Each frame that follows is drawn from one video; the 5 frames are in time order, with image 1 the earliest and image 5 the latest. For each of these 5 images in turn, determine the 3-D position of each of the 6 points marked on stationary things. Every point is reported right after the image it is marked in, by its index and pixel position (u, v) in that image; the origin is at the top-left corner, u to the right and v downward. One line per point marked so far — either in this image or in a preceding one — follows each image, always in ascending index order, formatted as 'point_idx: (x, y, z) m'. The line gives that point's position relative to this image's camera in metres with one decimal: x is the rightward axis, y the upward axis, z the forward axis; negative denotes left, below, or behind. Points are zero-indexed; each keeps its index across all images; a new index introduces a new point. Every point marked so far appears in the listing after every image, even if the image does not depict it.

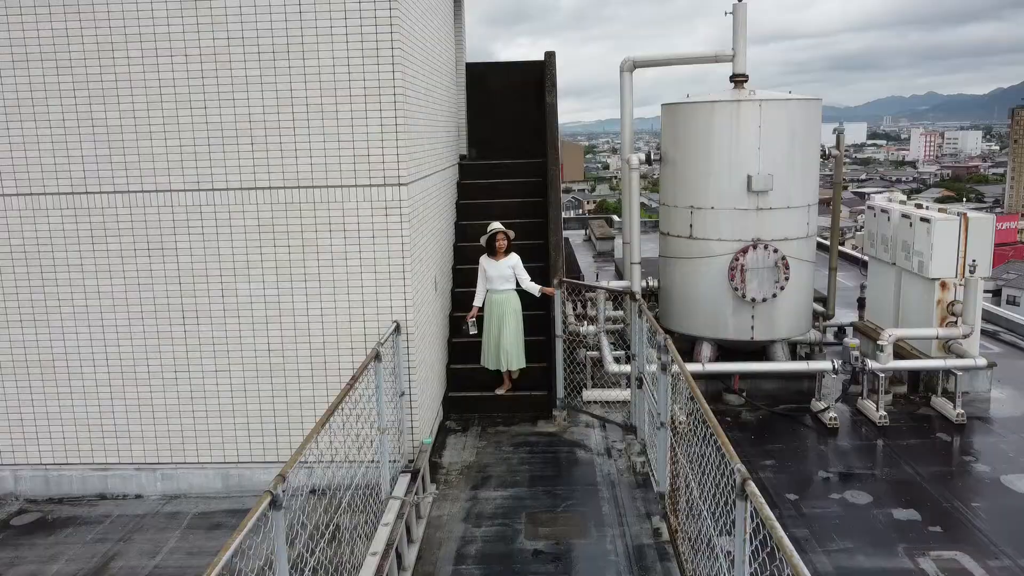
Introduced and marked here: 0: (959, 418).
0: (+2.5, -0.7, +4.6) m
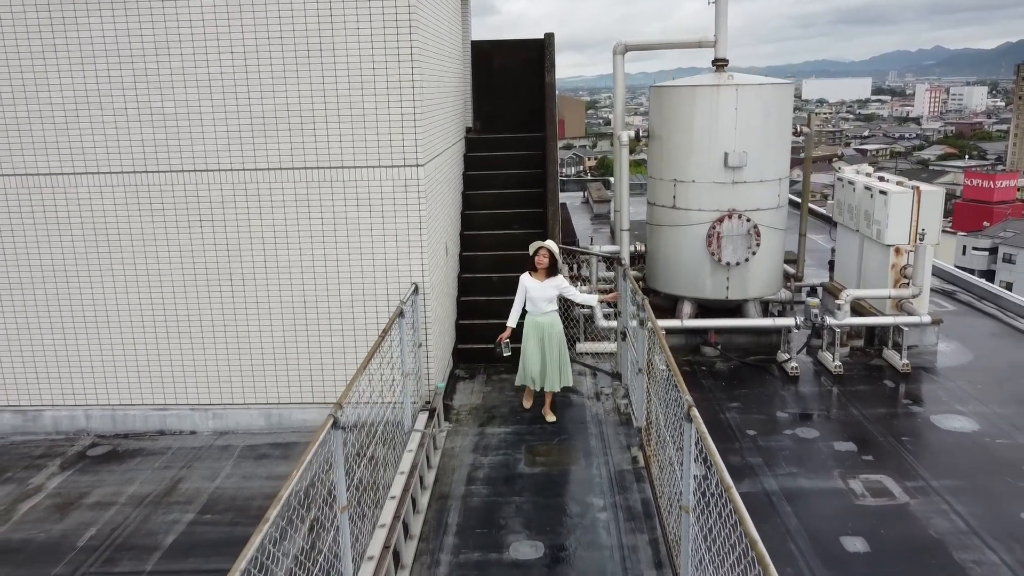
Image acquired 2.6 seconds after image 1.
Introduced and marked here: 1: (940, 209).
0: (+2.6, -0.5, +5.2) m
1: (+2.9, +0.5, +5.4) m
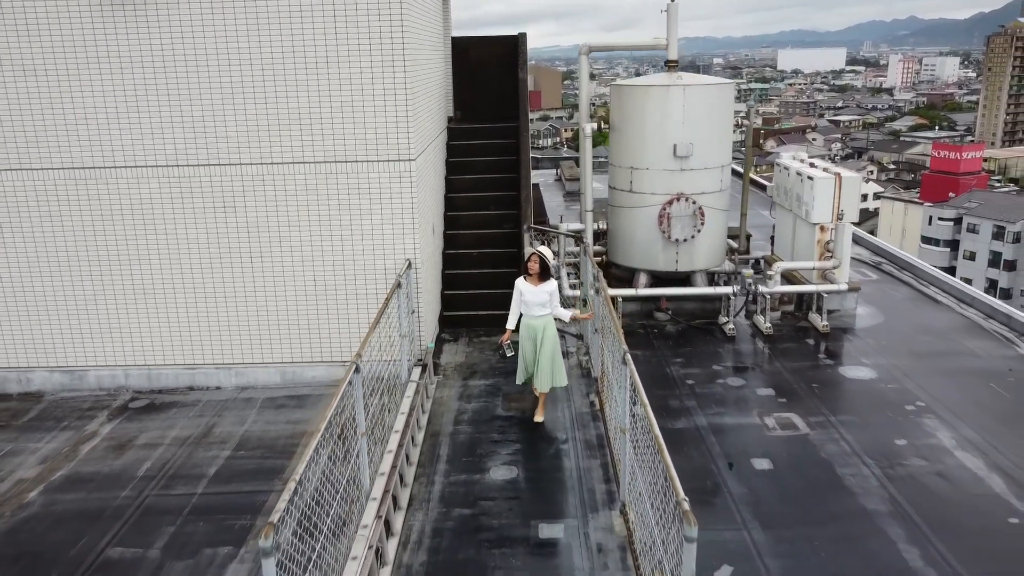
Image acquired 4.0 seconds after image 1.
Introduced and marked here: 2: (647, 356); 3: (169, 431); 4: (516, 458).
0: (+2.4, -0.3, +6.1) m
1: (+2.7, +0.7, +6.2) m
2: (+1.0, -0.5, +5.8) m
3: (-2.1, -0.9, +4.9) m
4: (0.0, -0.9, +4.3) m
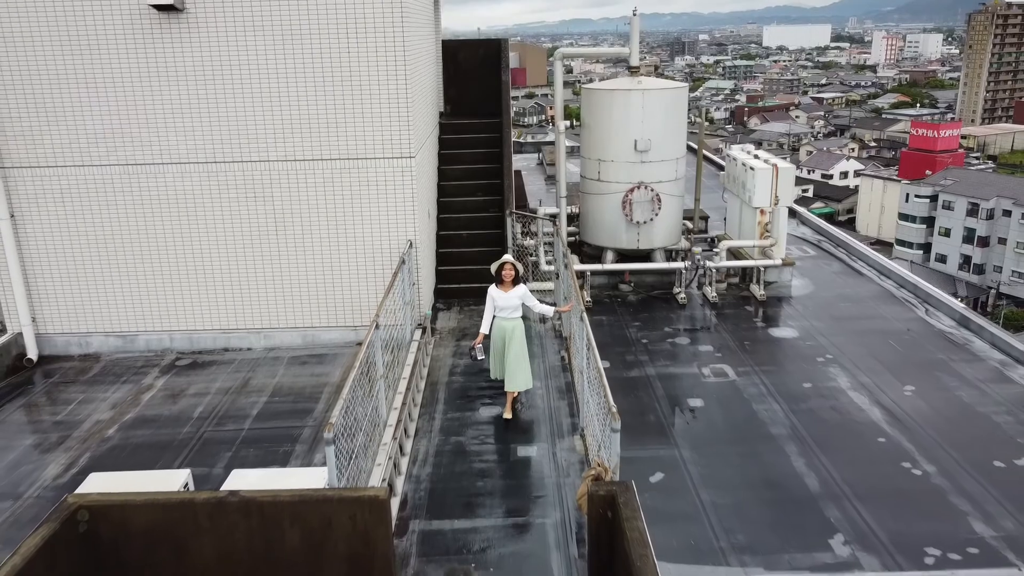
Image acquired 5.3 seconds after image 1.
0: (+2.3, -0.1, +7.2) m
1: (+2.6, +1.0, +7.3) m
2: (+0.8, -0.3, +6.9) m
3: (-2.2, -0.7, +5.9) m
4: (-0.1, -0.8, +5.4) m
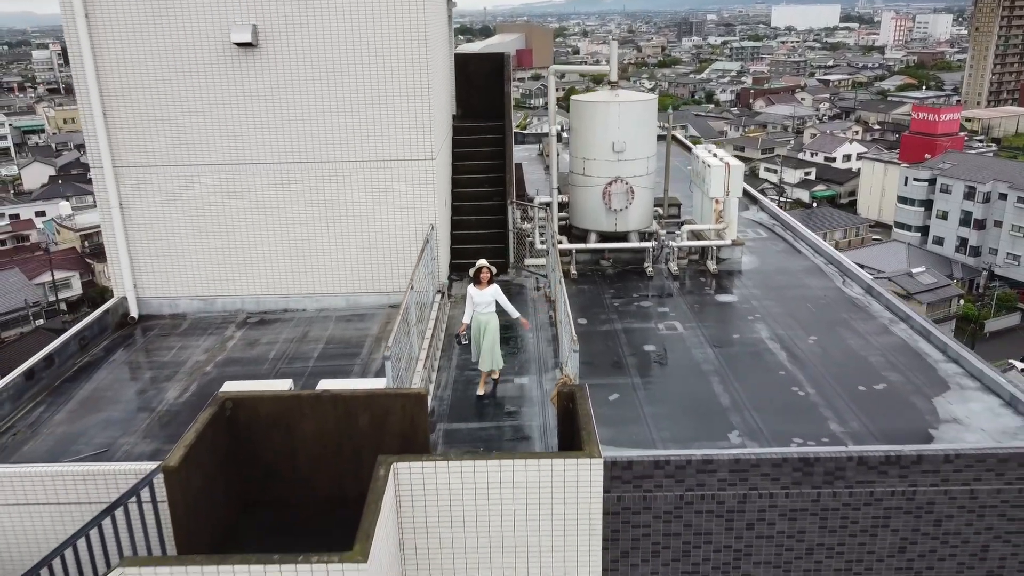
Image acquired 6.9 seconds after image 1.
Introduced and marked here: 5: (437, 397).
0: (+2.3, +0.2, +8.9) m
1: (+2.6, +1.2, +8.9) m
2: (+0.8, 0.0, +8.6) m
3: (-2.2, -0.4, +7.6) m
4: (-0.1, -0.5, +7.1) m
5: (-0.6, -0.9, +6.2) m
